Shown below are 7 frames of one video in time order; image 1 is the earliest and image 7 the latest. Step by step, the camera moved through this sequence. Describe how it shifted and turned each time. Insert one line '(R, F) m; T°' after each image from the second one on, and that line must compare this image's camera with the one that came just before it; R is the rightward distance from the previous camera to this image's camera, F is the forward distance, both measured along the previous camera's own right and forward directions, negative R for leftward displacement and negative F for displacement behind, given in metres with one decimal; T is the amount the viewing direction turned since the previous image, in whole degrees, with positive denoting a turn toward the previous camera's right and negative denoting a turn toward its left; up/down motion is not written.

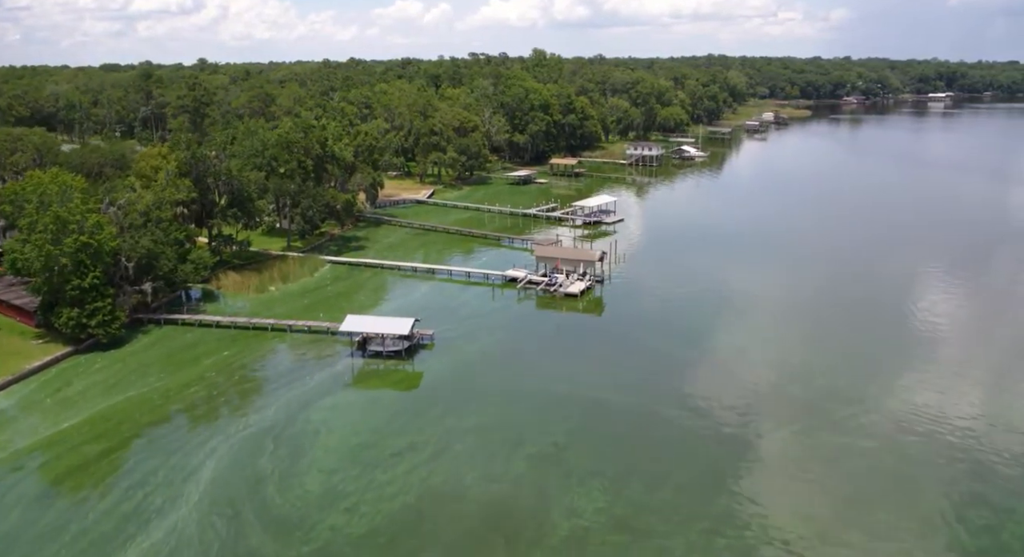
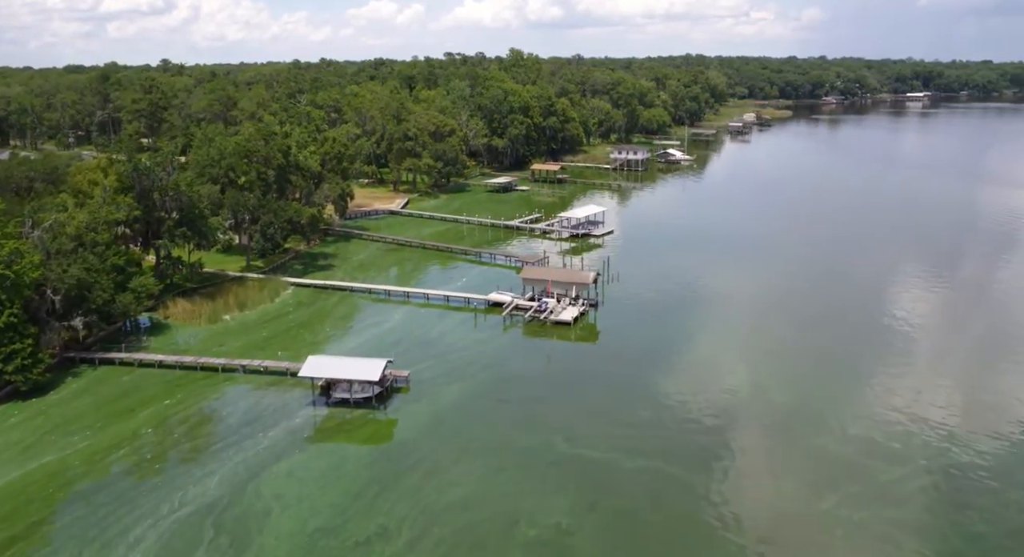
(-0.3, +3.8) m; +2°
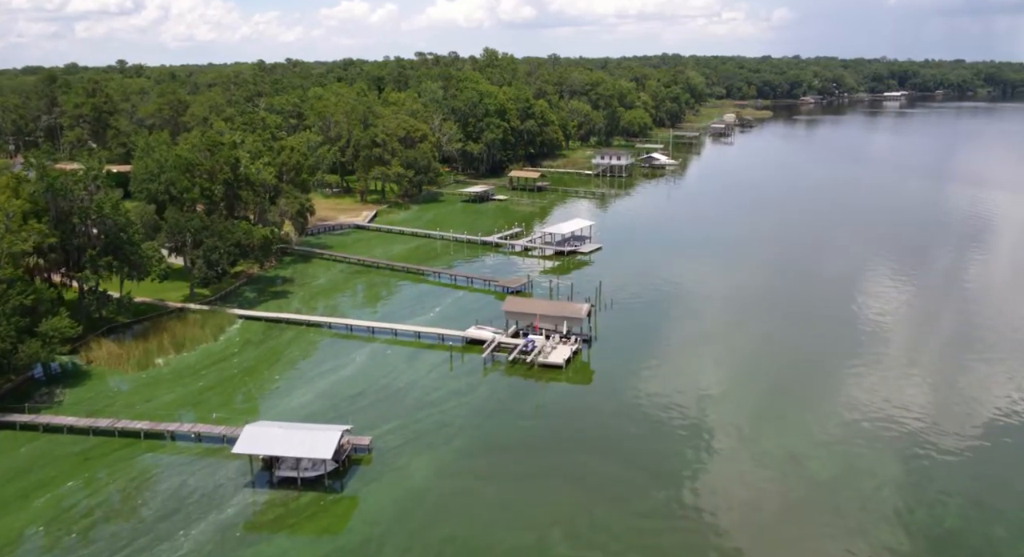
(-0.2, +4.5) m; +2°
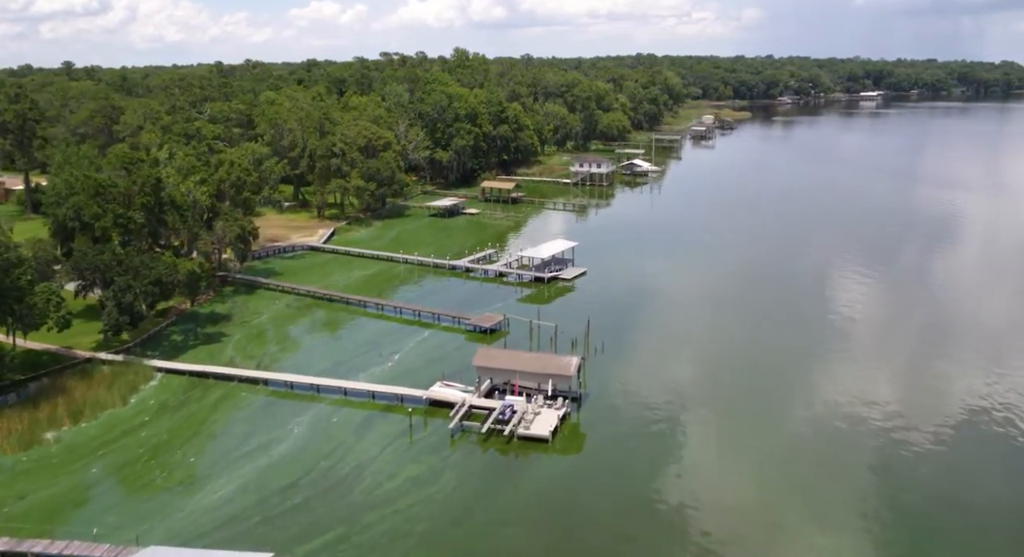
(+0.1, +5.3) m; +2°
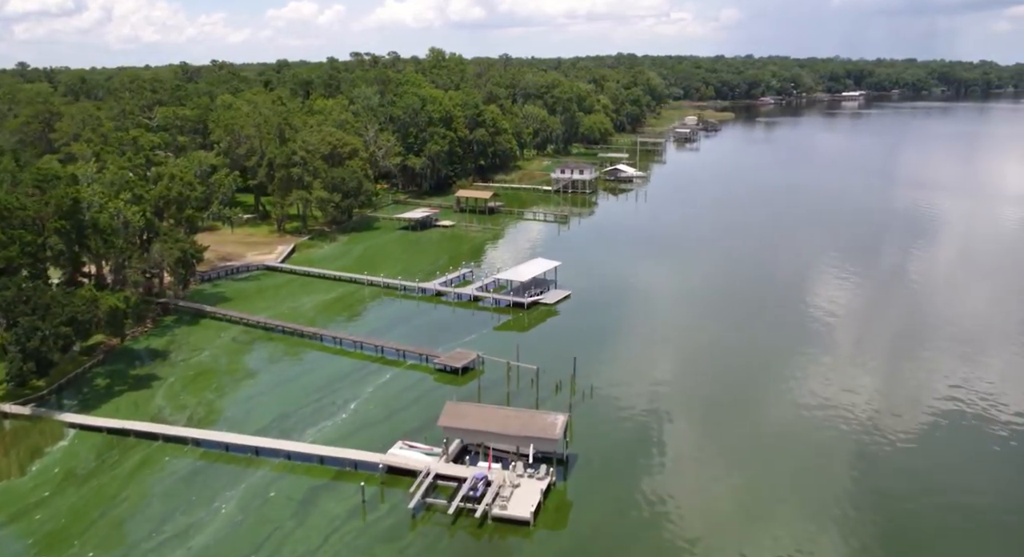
(+0.3, +4.0) m; +2°
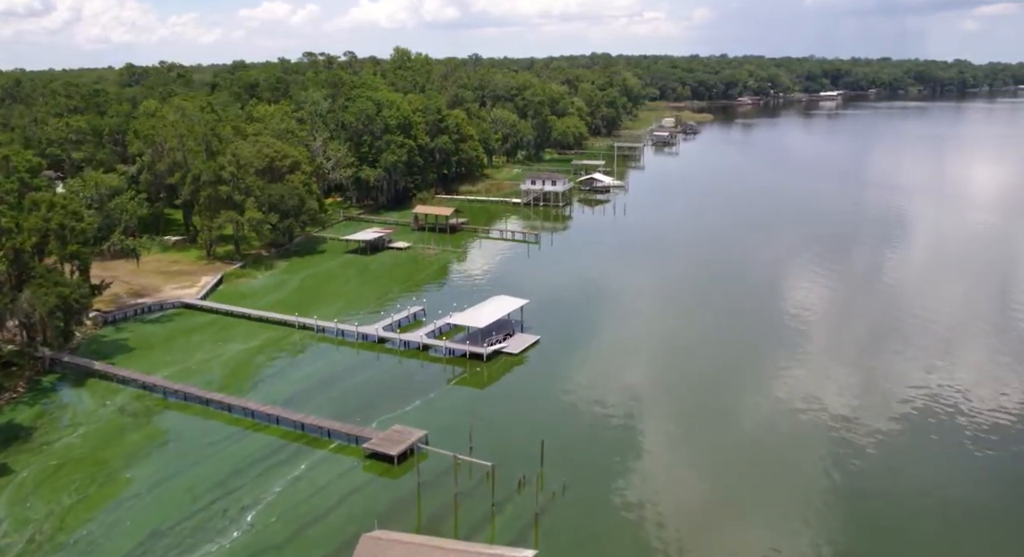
(+0.9, +5.9) m; +2°
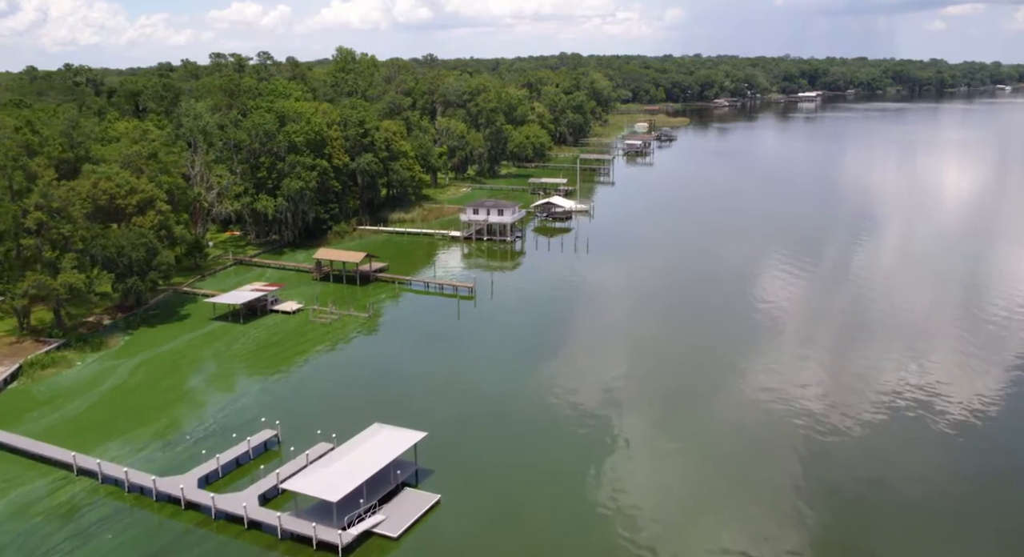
(+2.7, +11.0) m; +2°
